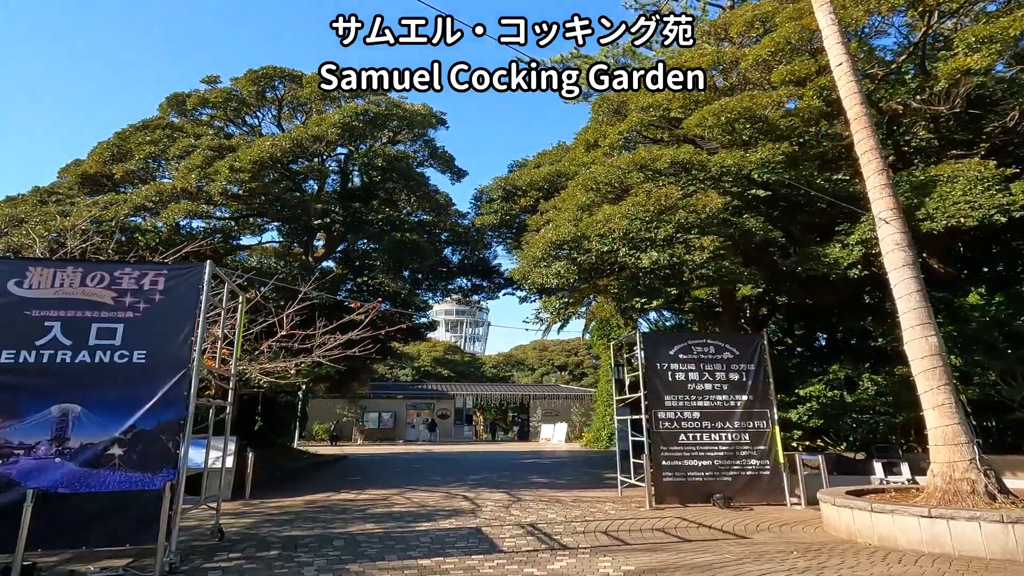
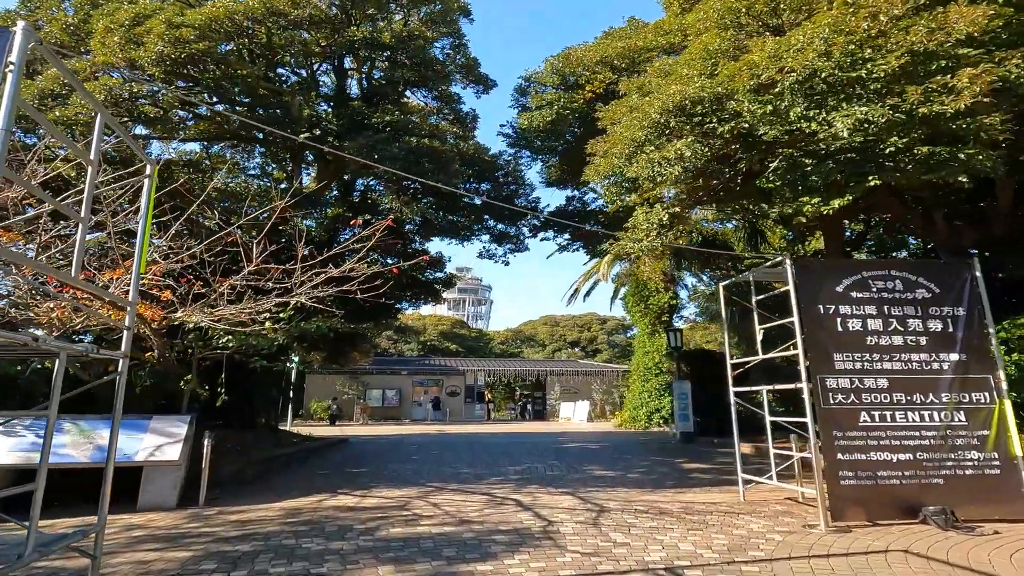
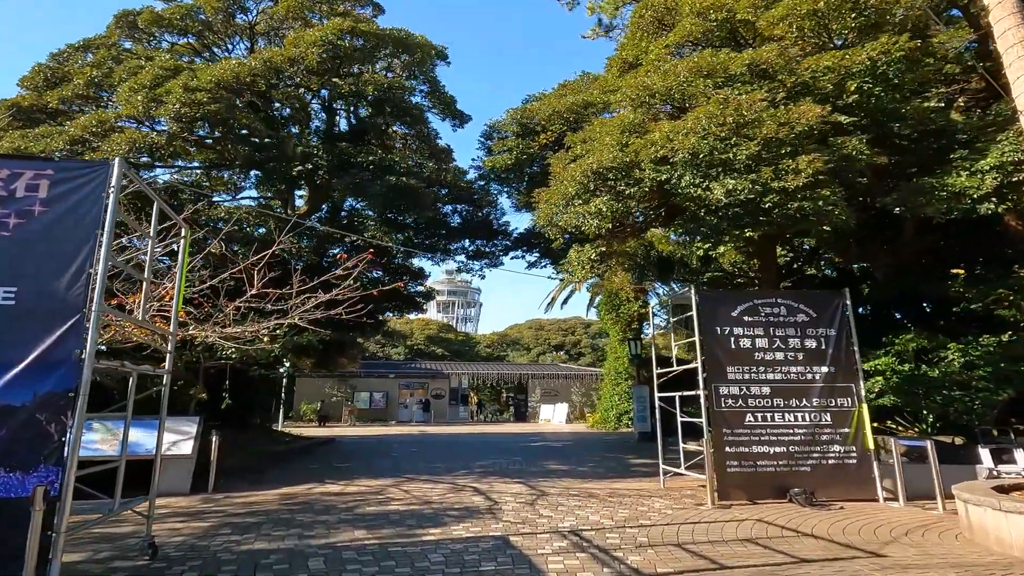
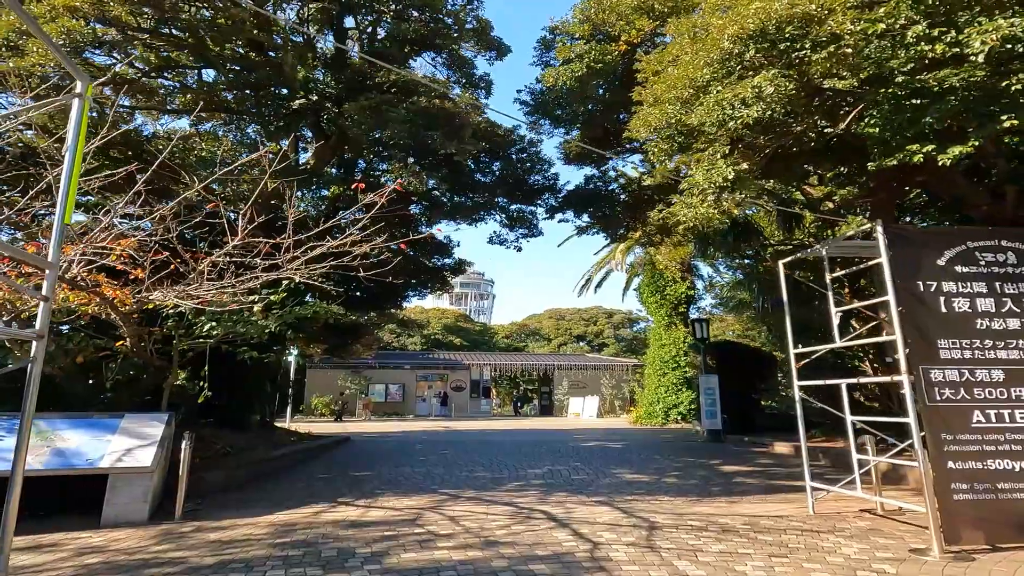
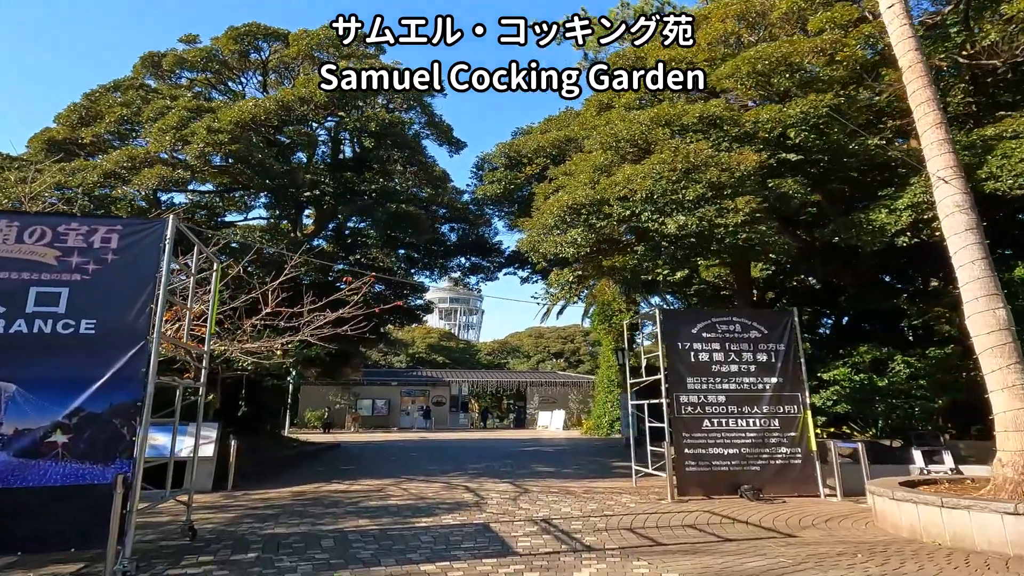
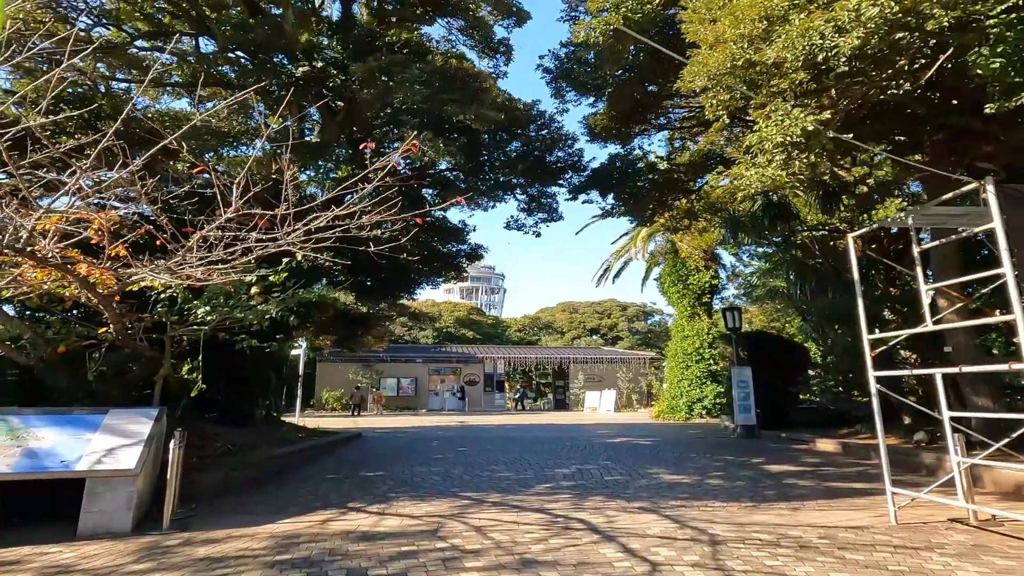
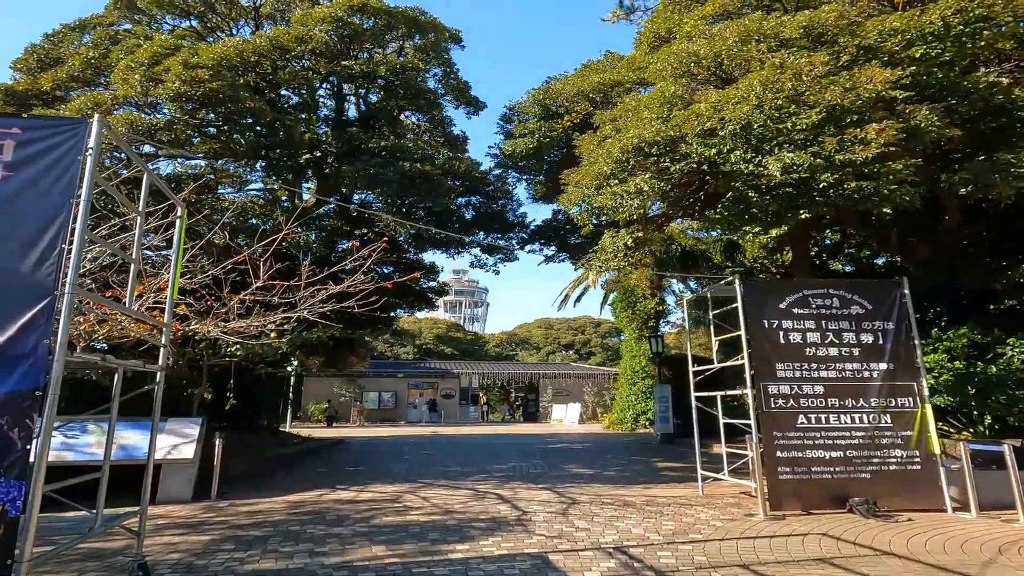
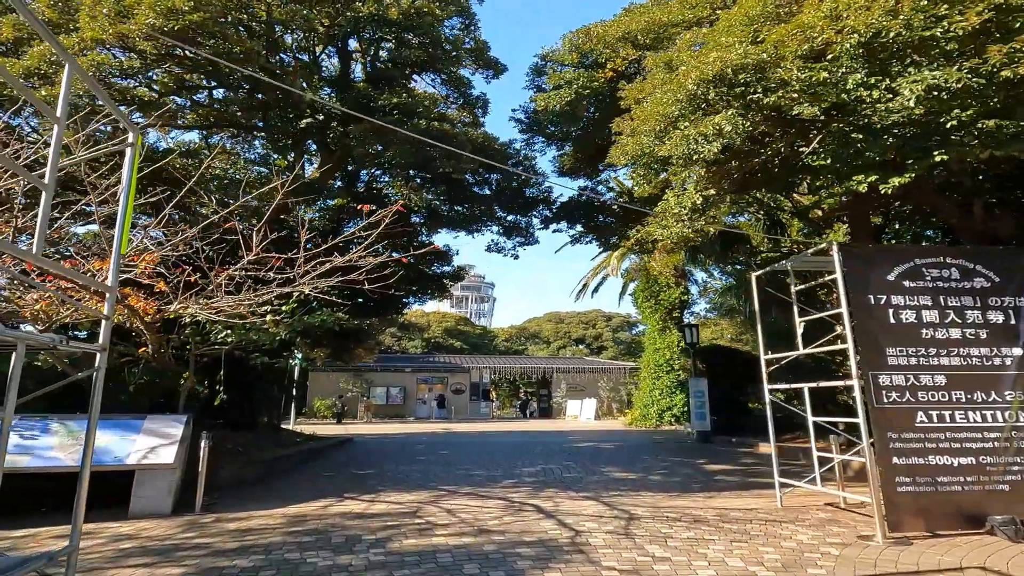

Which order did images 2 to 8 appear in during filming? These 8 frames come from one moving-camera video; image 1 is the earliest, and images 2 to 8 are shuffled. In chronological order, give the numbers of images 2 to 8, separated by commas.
5, 3, 7, 2, 8, 4, 6
